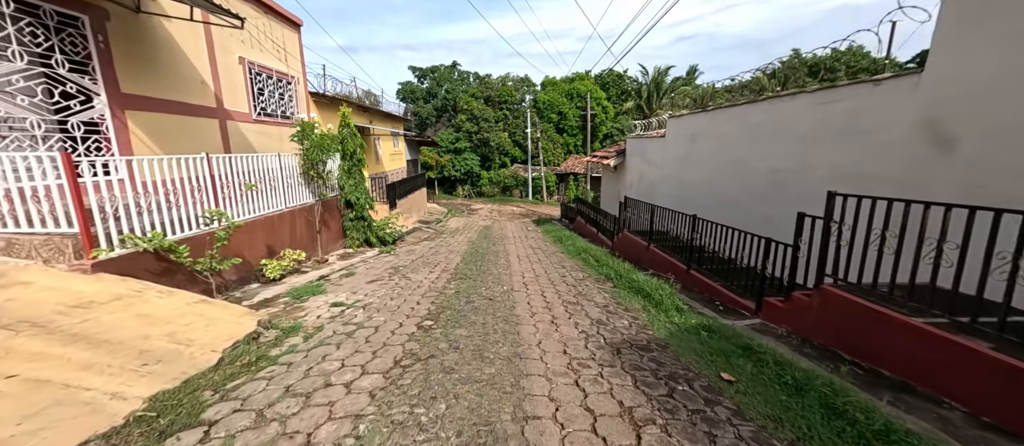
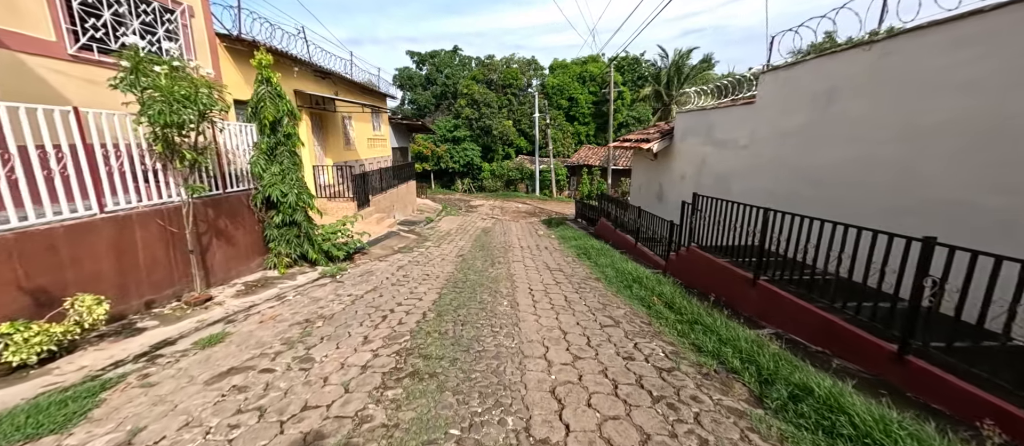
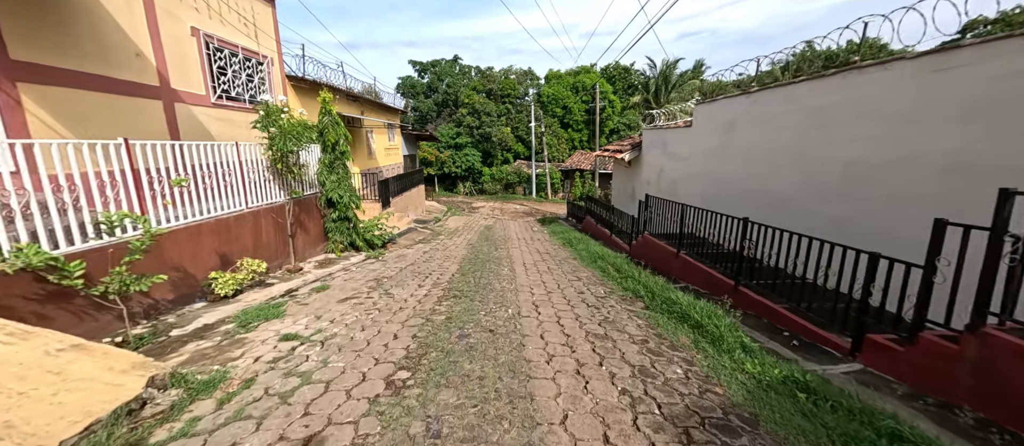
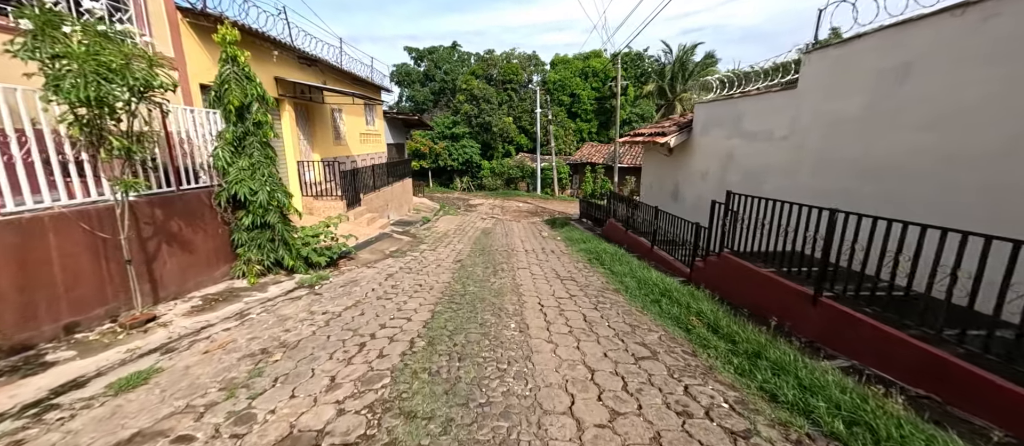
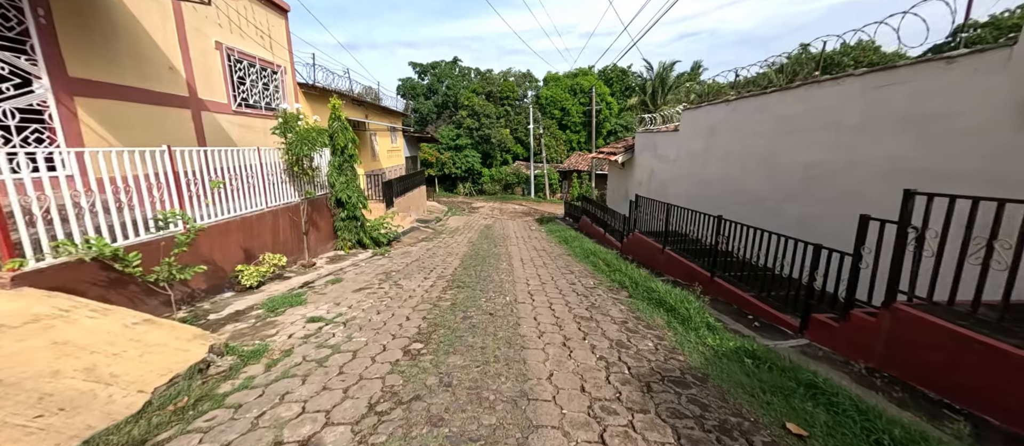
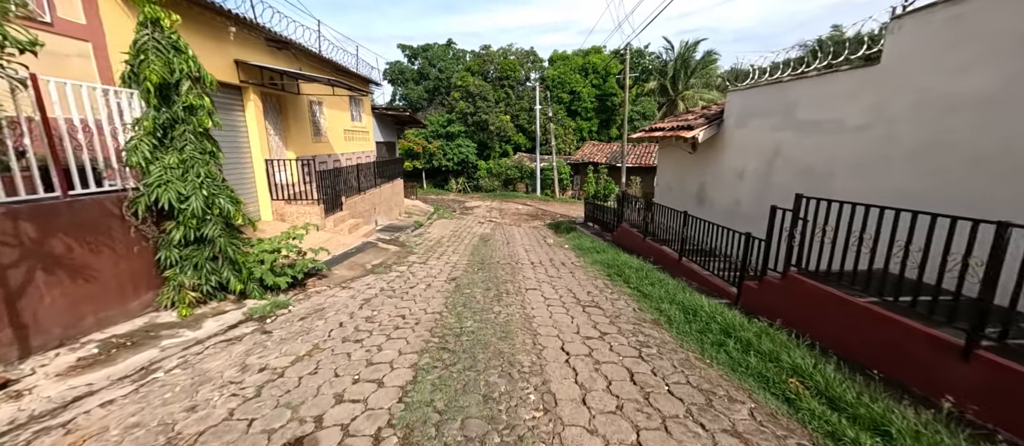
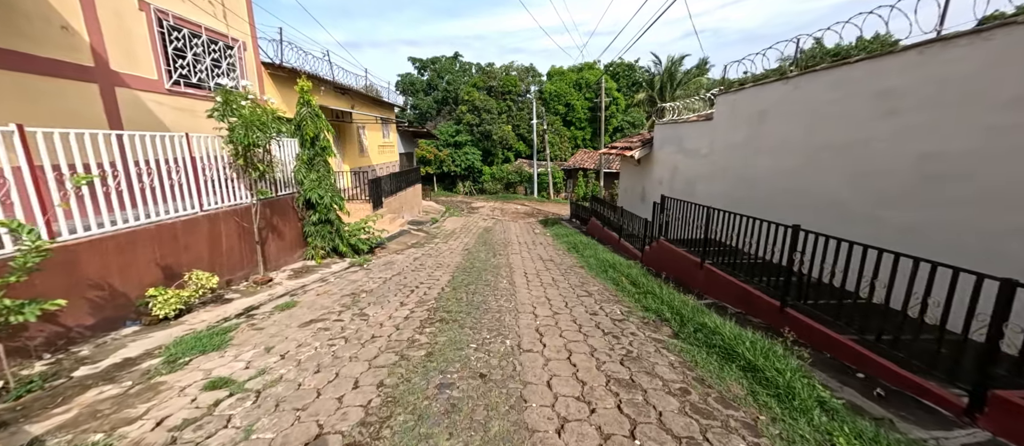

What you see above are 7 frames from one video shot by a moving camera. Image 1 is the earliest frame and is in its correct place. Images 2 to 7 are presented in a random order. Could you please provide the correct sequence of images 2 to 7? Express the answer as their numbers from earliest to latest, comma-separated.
5, 3, 7, 2, 4, 6
